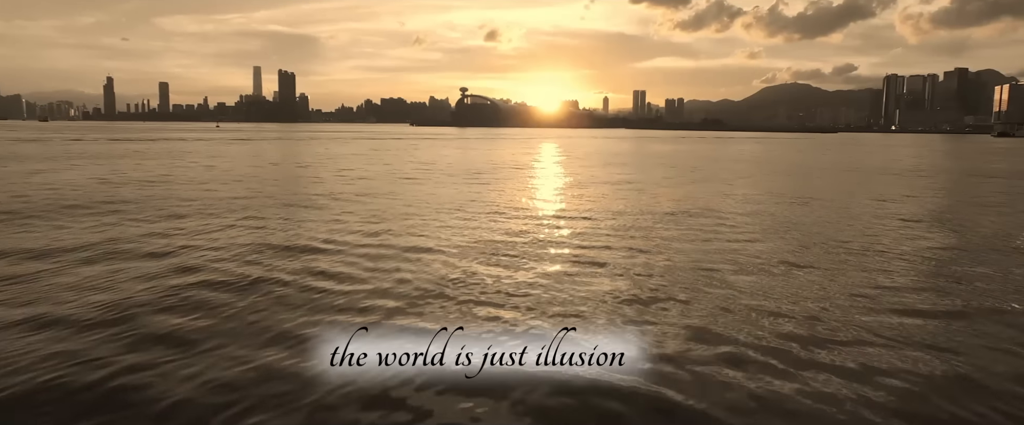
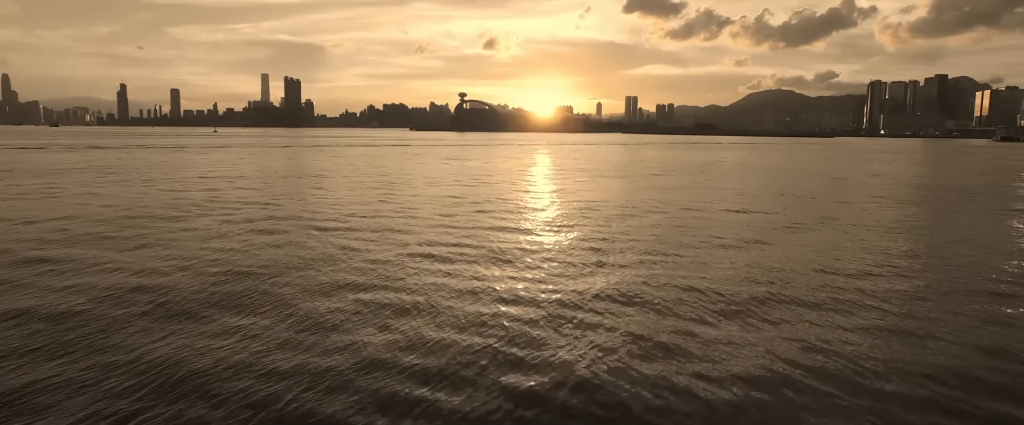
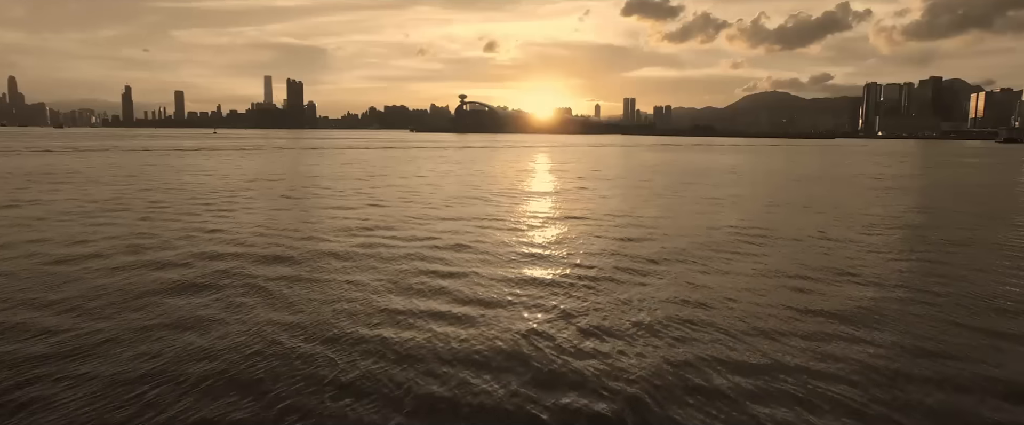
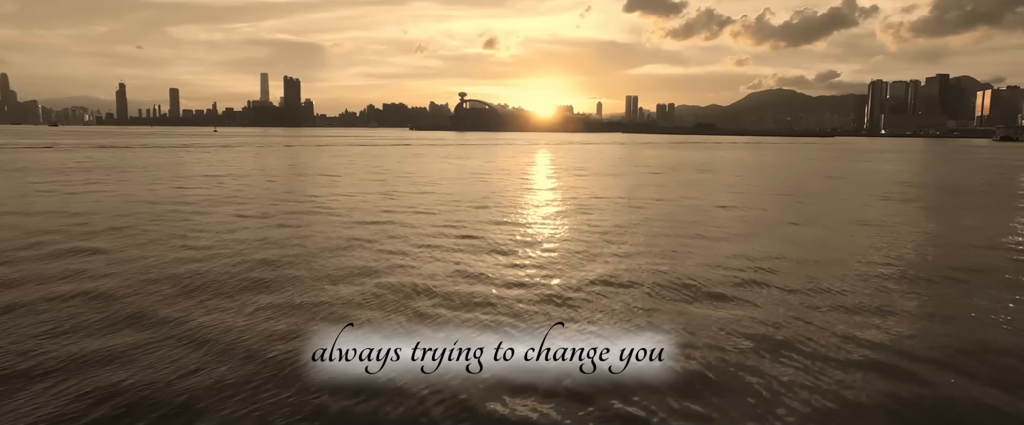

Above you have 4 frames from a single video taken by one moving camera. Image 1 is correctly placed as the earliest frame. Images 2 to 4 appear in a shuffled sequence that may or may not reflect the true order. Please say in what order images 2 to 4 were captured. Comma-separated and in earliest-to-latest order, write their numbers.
4, 2, 3
